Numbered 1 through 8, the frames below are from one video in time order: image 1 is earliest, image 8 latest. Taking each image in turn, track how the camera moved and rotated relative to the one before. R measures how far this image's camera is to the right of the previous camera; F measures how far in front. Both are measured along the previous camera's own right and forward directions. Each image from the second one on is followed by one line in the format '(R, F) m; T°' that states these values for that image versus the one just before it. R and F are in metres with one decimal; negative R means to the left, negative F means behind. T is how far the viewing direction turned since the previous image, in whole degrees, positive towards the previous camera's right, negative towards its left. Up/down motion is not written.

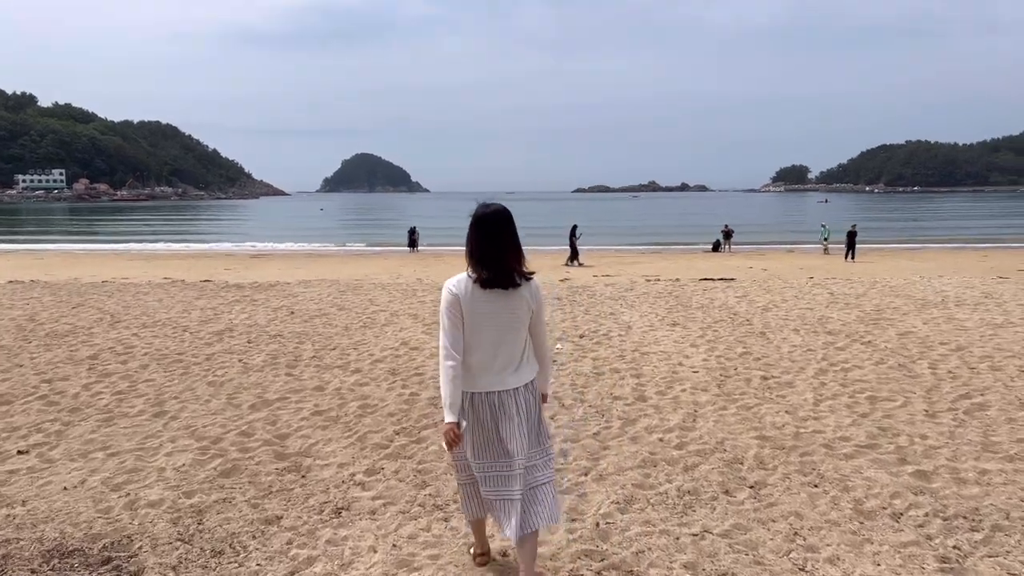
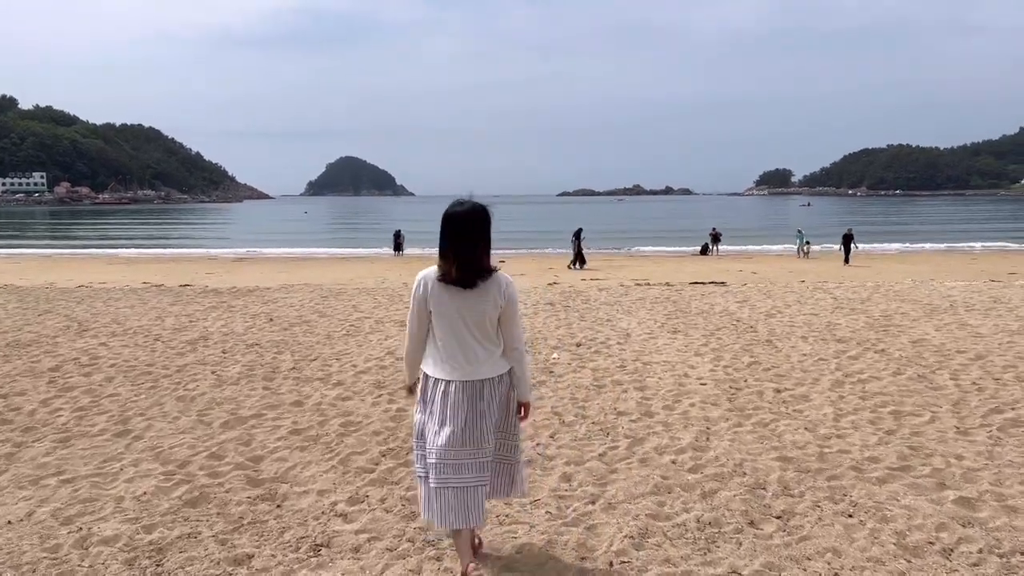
(-0.1, +0.4) m; +1°
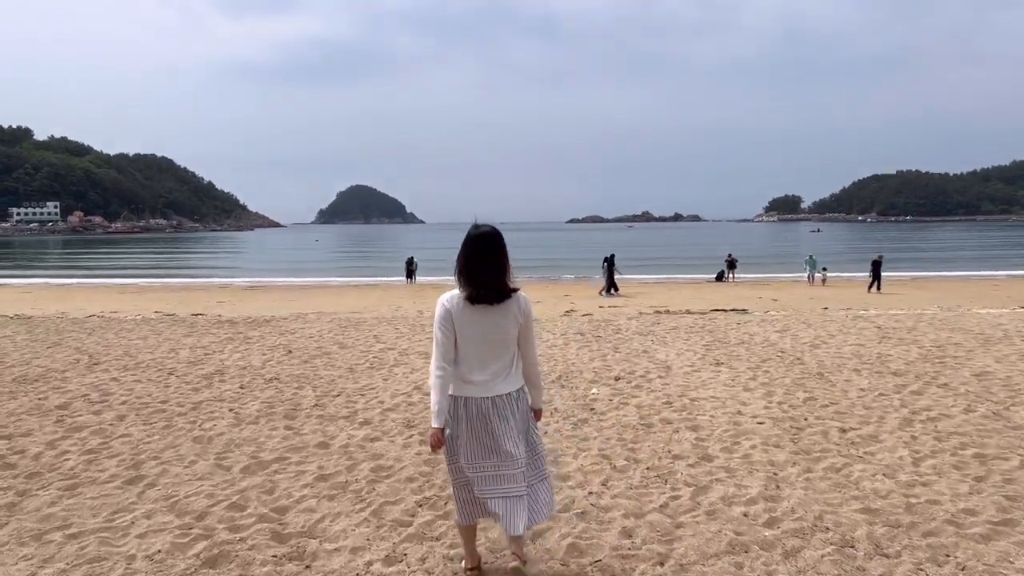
(-0.2, +0.4) m; -1°
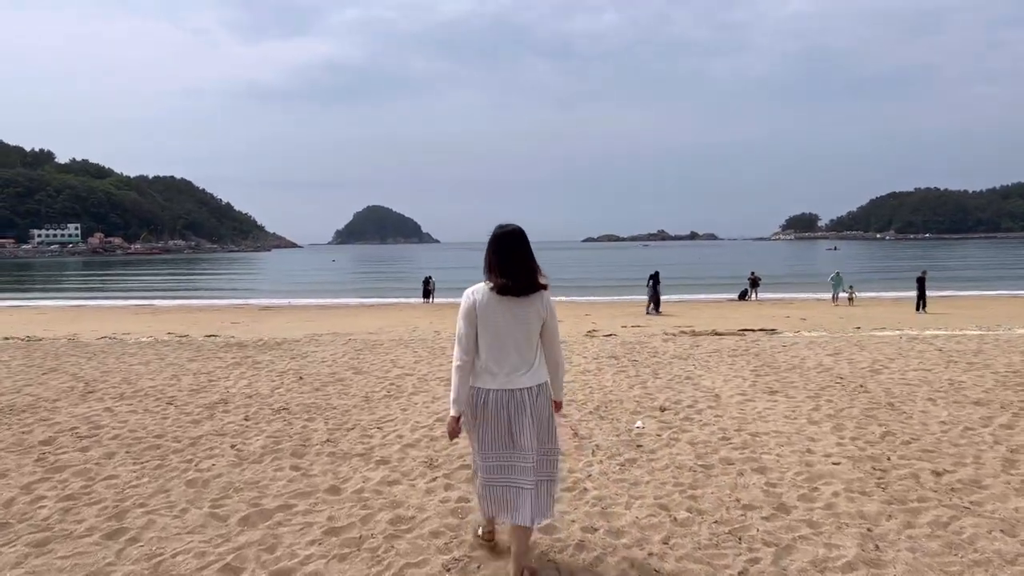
(-0.1, +0.6) m; -1°
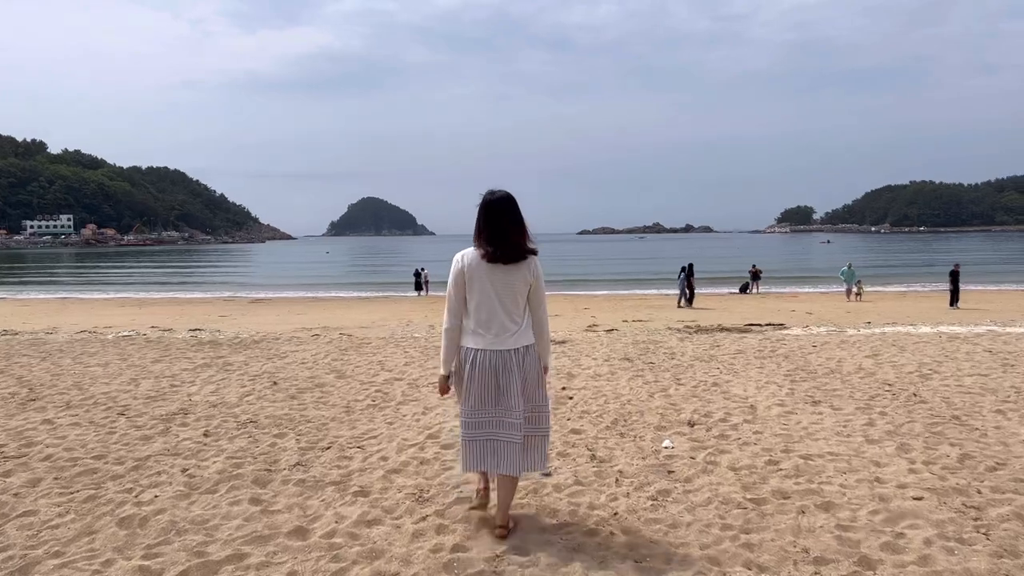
(-0.1, +0.9) m; 0°
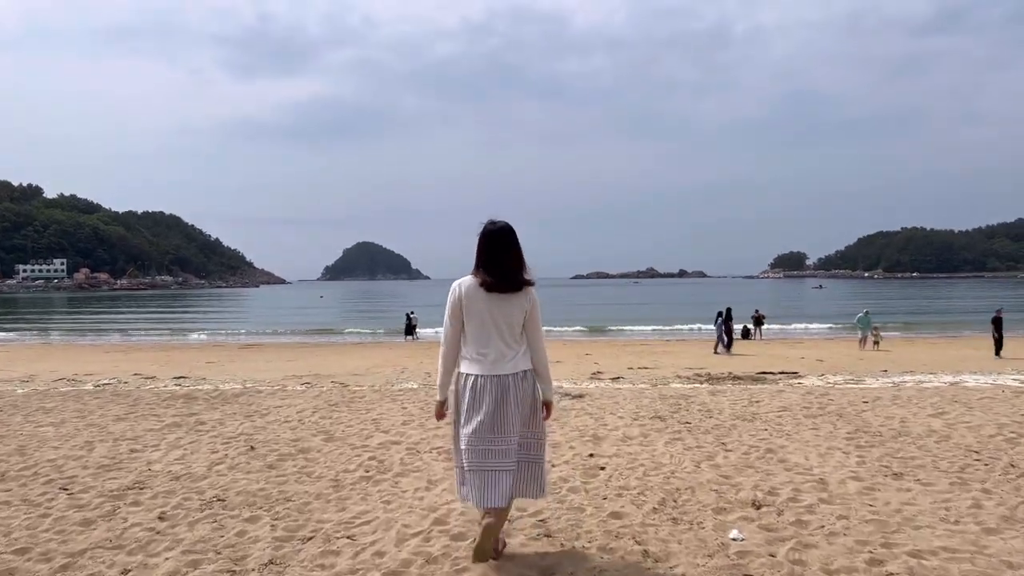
(-0.2, +0.9) m; 0°
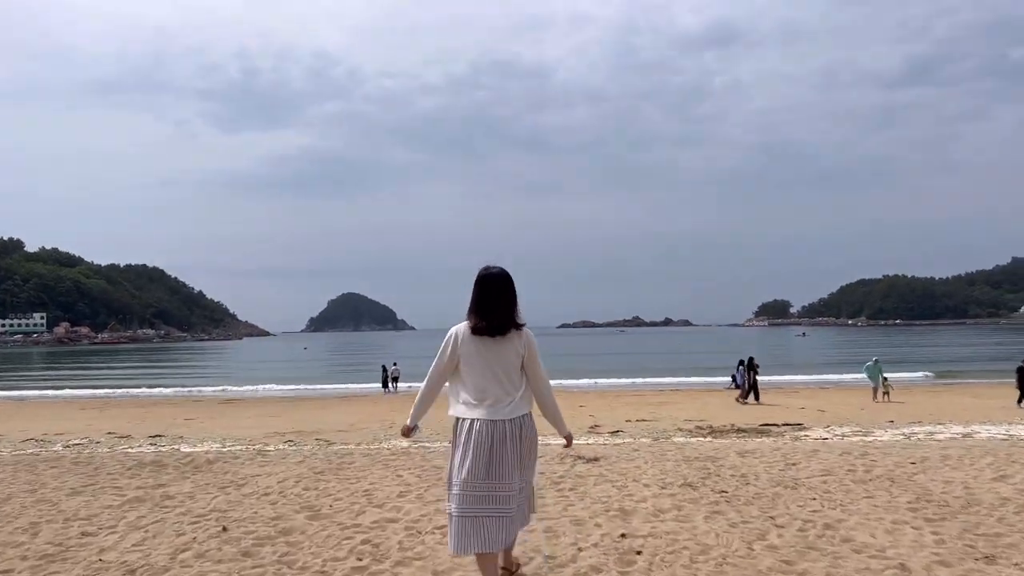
(-0.2, +0.7) m; +1°
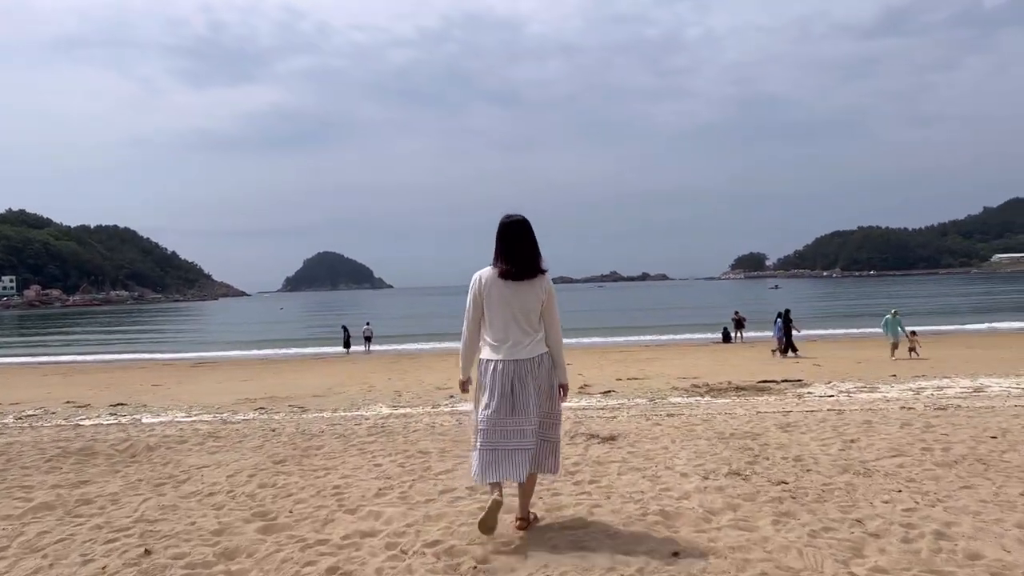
(-0.1, +1.2) m; +2°
